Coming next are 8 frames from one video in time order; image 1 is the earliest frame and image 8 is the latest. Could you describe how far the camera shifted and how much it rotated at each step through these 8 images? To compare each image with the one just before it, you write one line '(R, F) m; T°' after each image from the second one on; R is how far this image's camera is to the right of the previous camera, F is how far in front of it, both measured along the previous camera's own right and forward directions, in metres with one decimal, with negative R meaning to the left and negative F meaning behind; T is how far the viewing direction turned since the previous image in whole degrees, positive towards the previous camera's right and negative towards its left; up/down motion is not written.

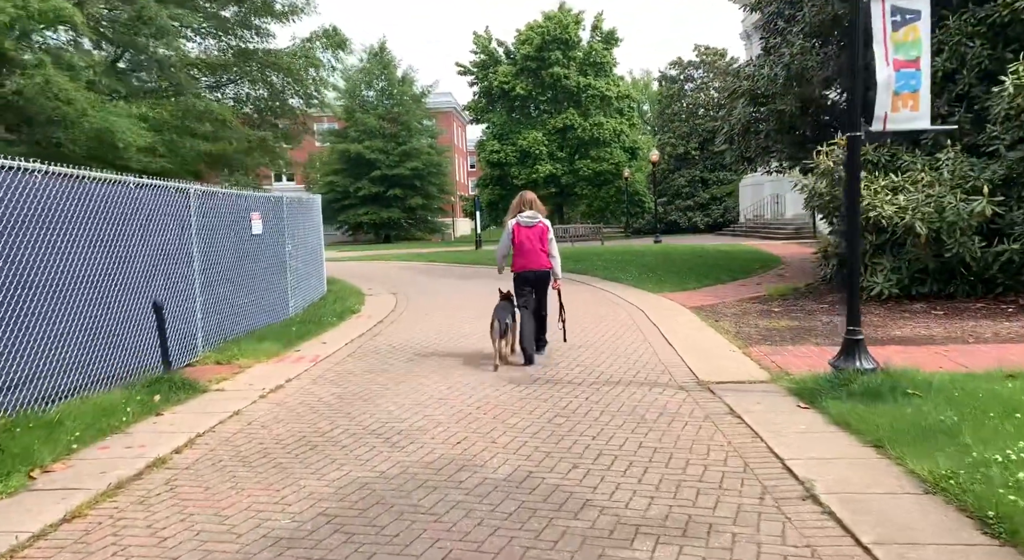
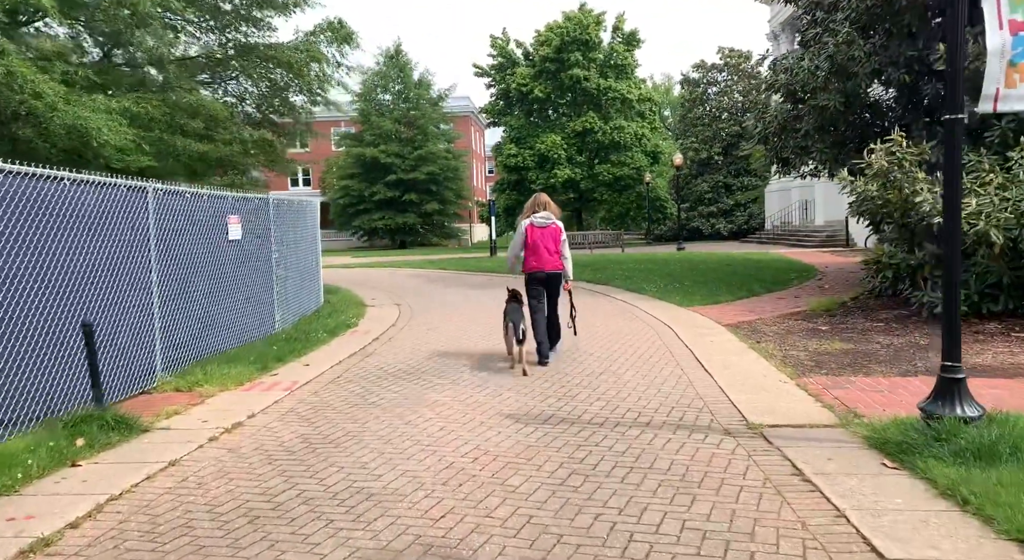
(+0.1, +1.4) m; -1°
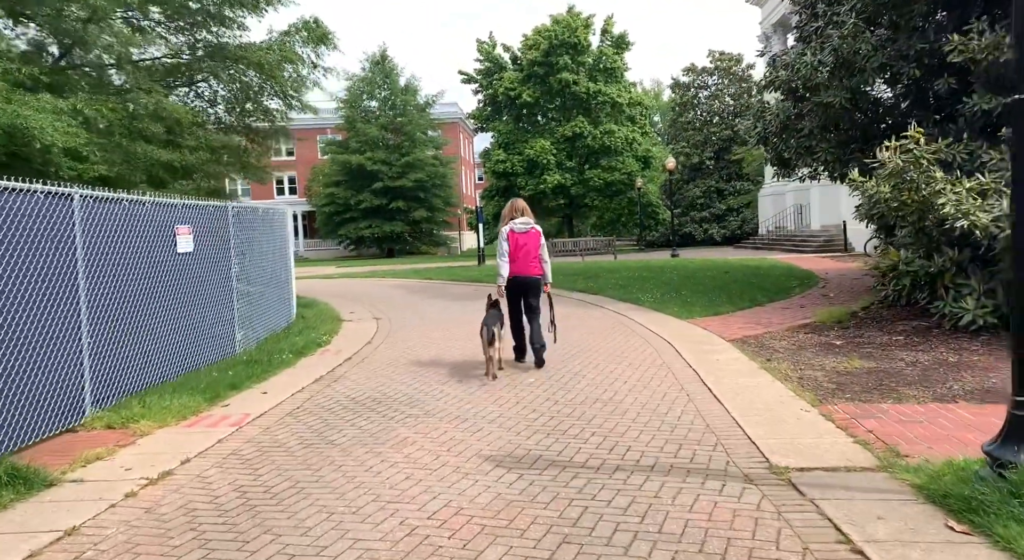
(+0.1, +1.0) m; +1°
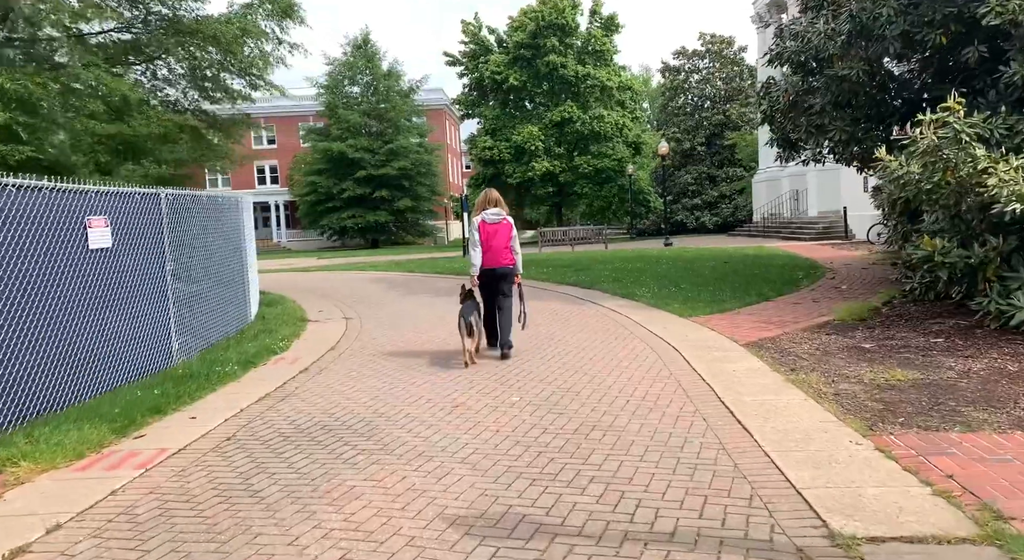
(+0.1, +1.4) m; +1°
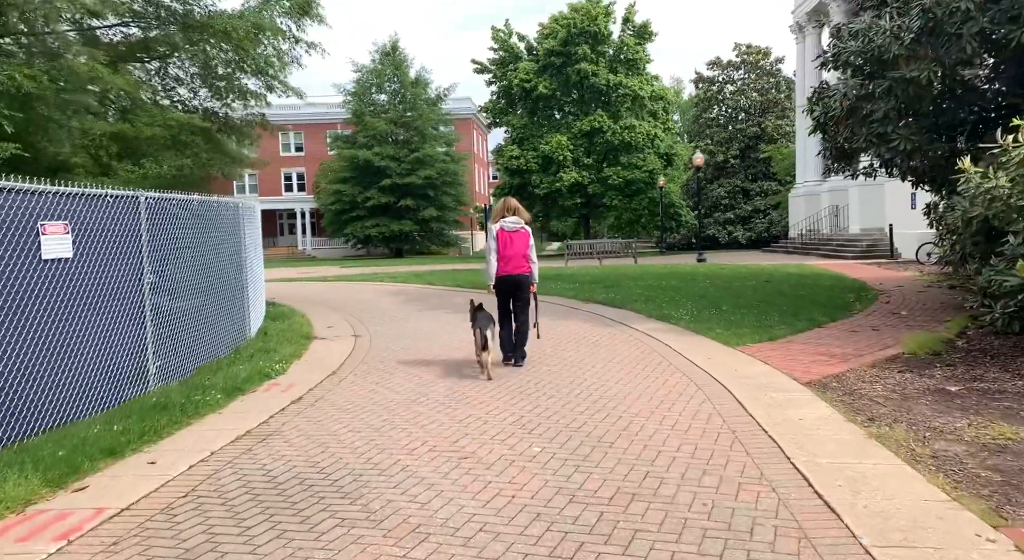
(0.0, +1.2) m; -2°
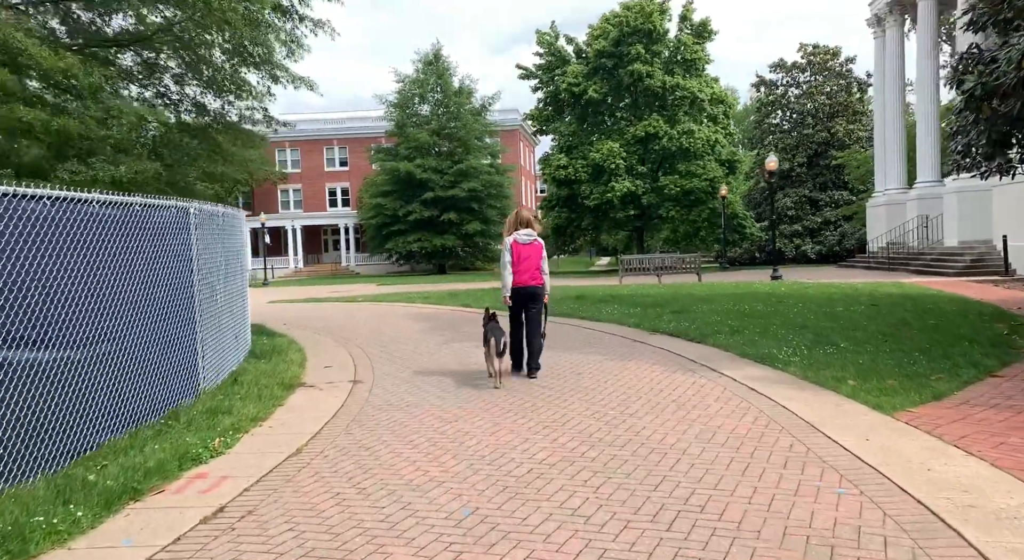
(0.0, +3.2) m; -3°
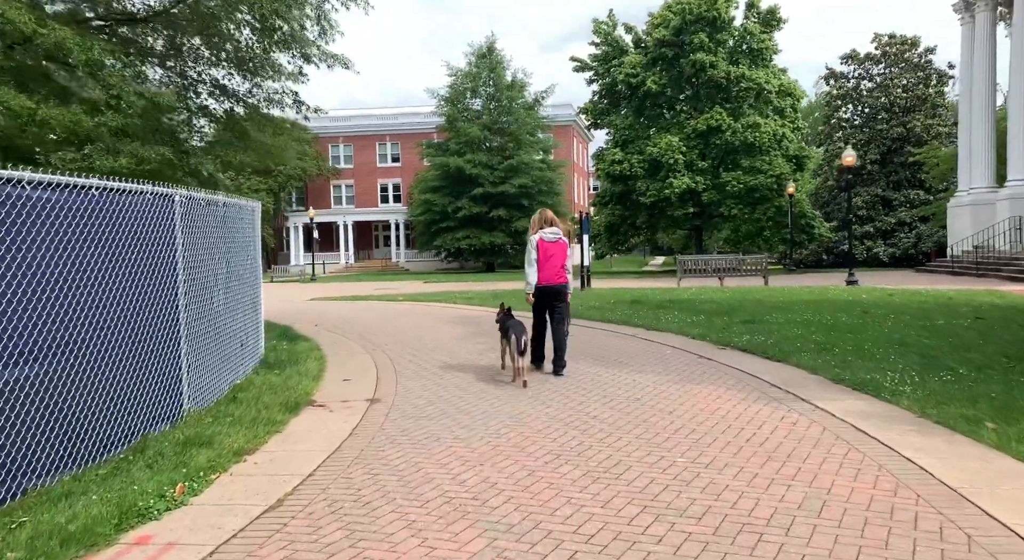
(+0.1, +1.6) m; -3°
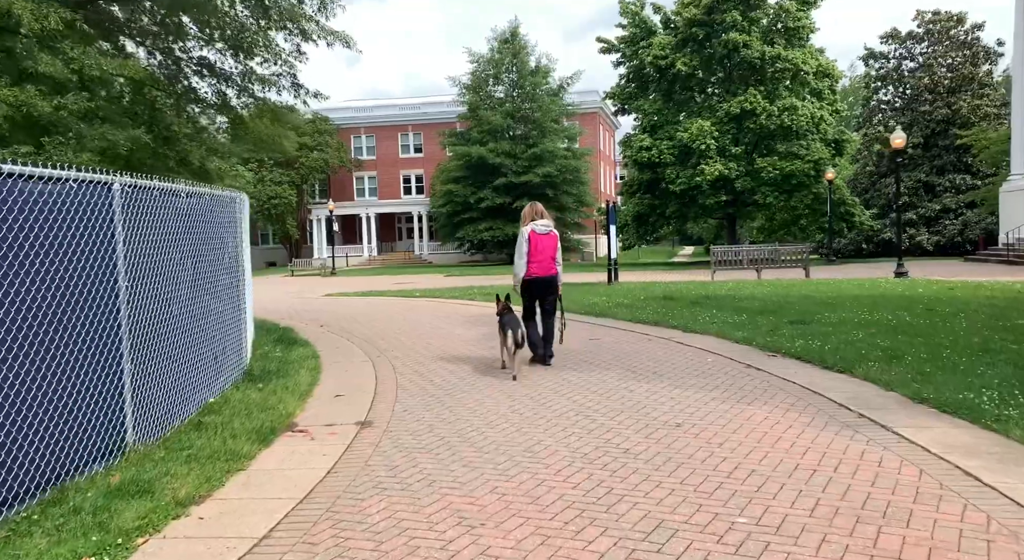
(+0.1, +1.3) m; -2°
